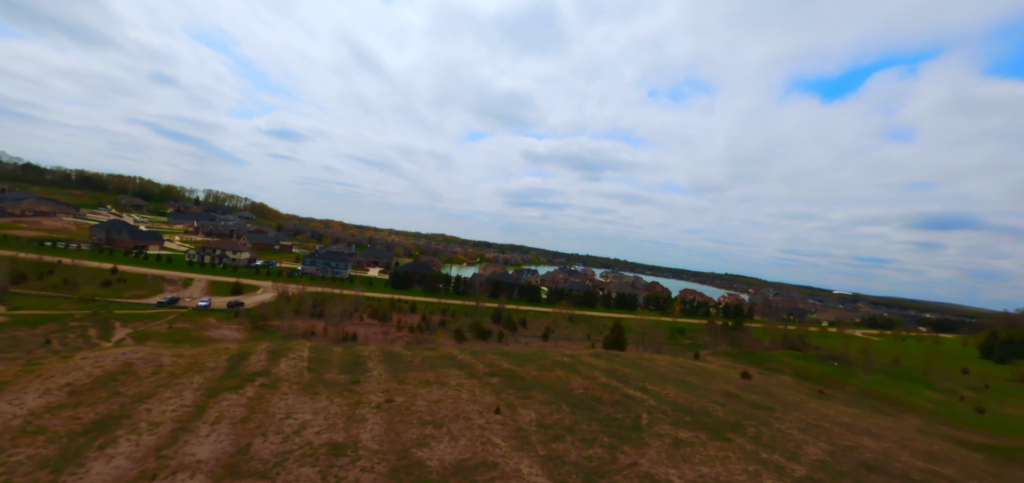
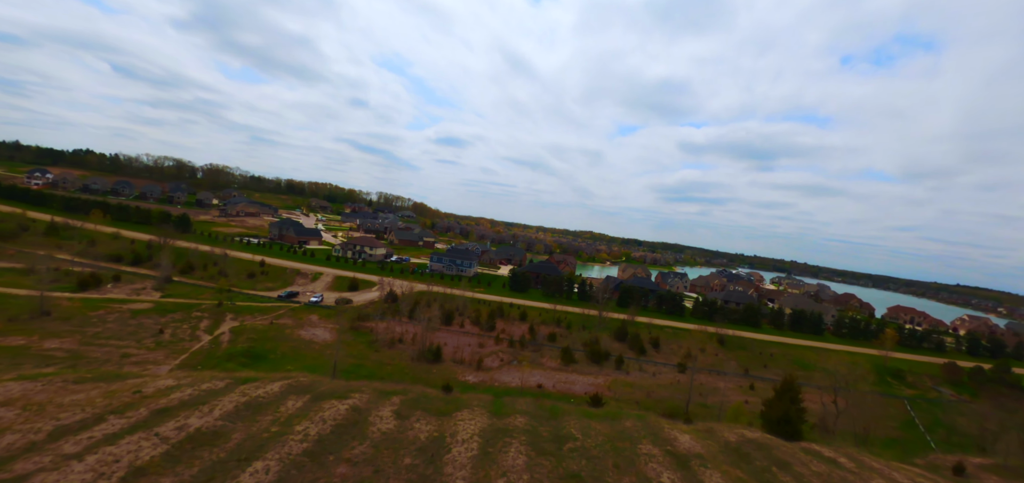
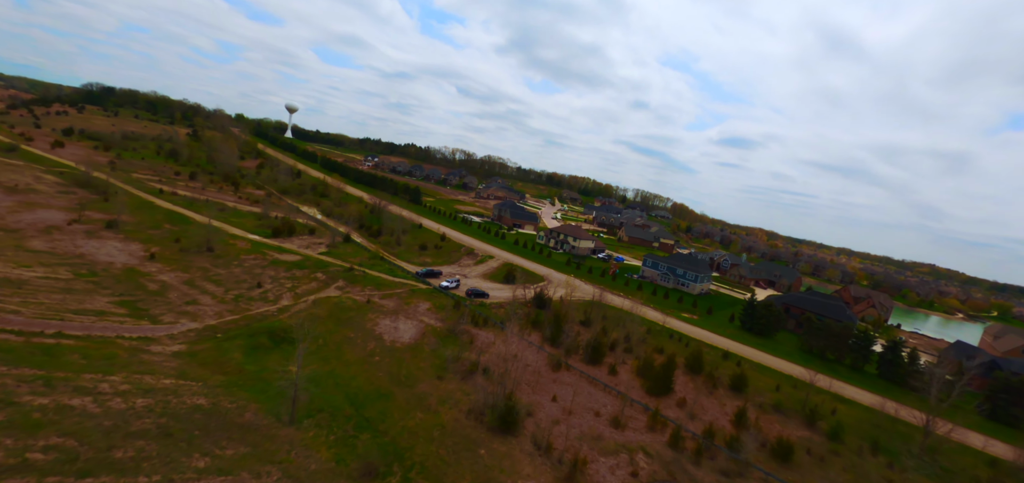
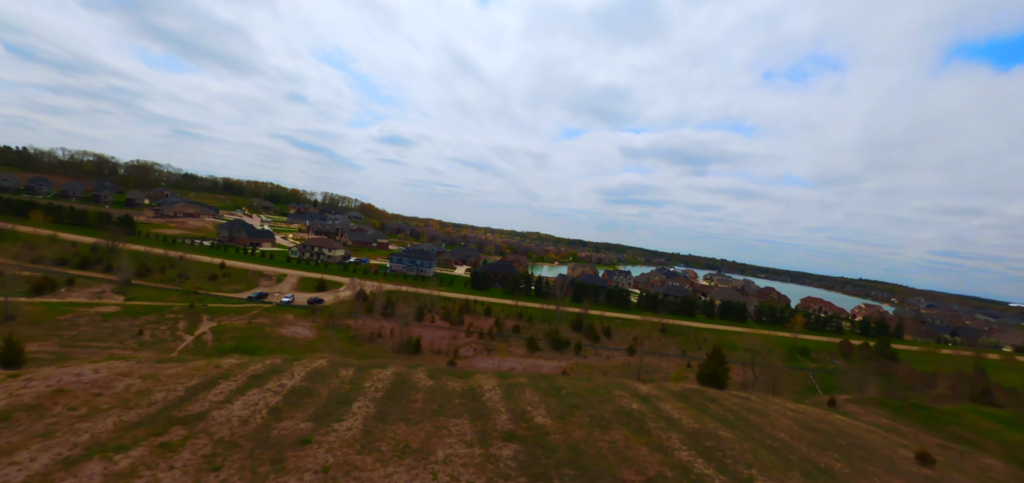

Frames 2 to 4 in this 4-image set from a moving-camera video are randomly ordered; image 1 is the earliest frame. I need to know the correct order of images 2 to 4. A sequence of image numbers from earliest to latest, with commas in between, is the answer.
4, 2, 3
